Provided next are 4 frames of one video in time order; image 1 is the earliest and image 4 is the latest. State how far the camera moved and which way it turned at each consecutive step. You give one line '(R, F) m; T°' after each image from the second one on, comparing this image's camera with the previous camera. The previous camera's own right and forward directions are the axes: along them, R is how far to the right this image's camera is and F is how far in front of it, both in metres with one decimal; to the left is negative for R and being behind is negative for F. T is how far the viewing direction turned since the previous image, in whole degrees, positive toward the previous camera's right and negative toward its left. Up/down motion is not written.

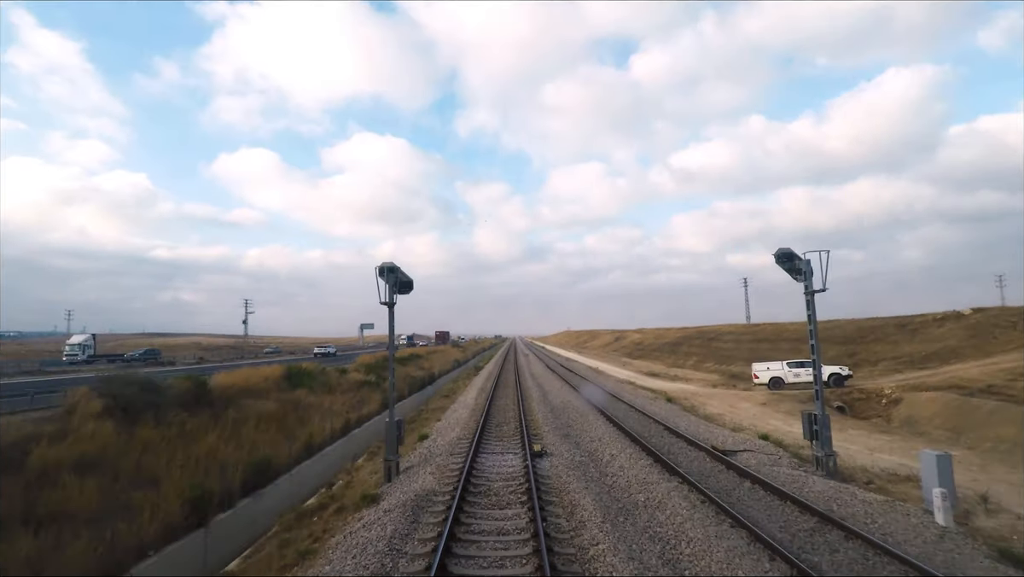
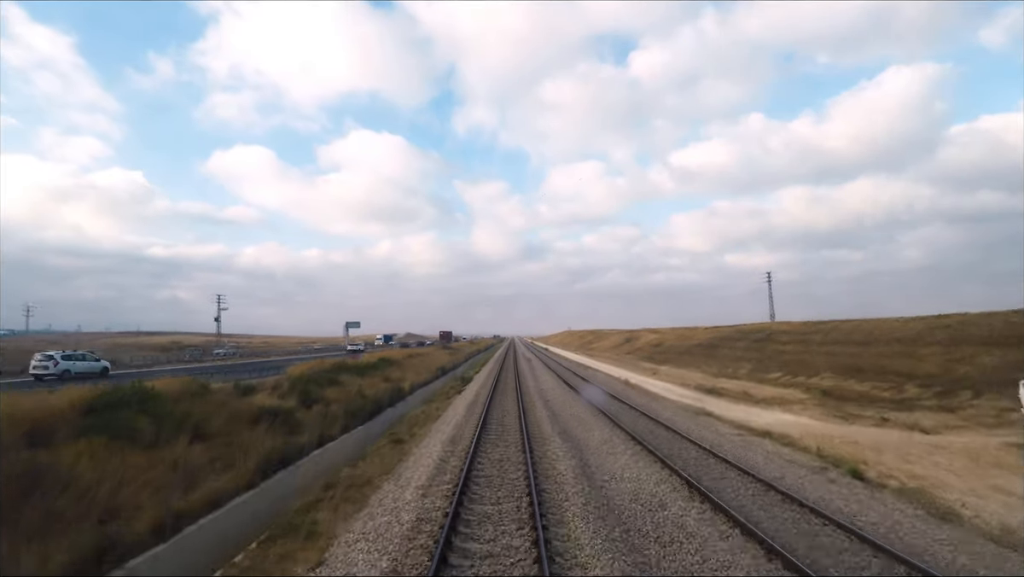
(0.0, +1.3) m; 0°
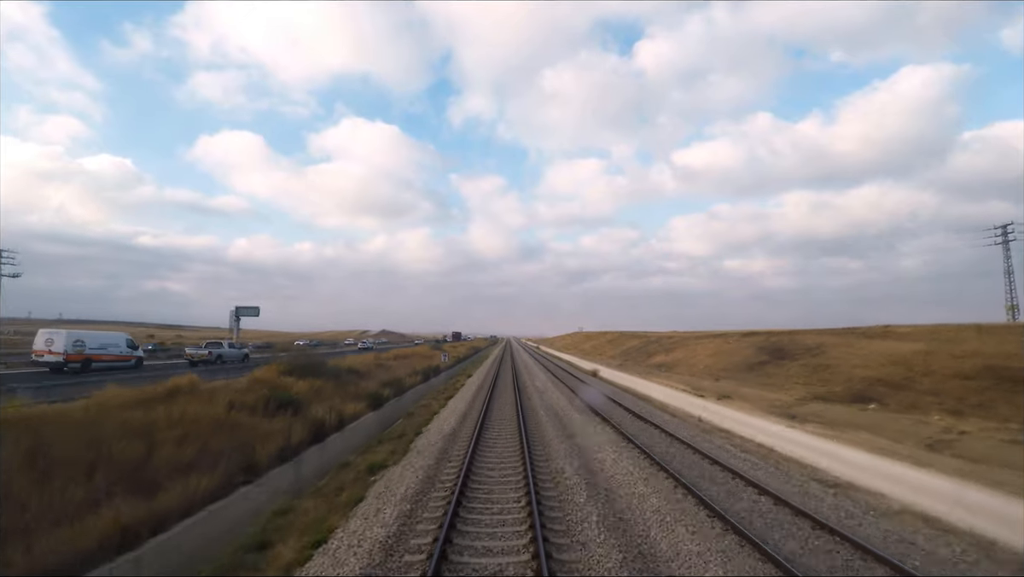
(-0.1, +5.5) m; +1°
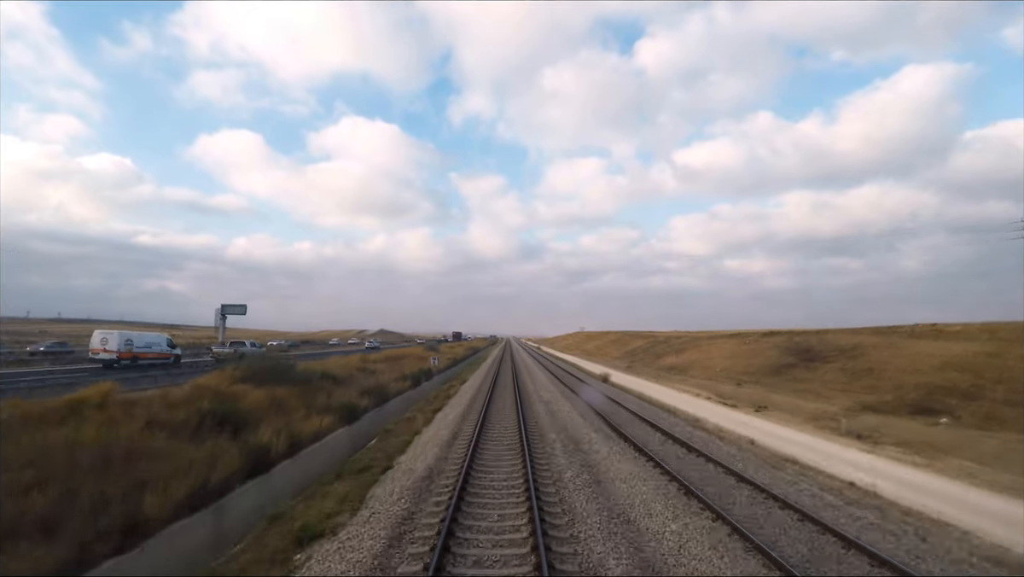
(0.0, +0.4) m; 0°
